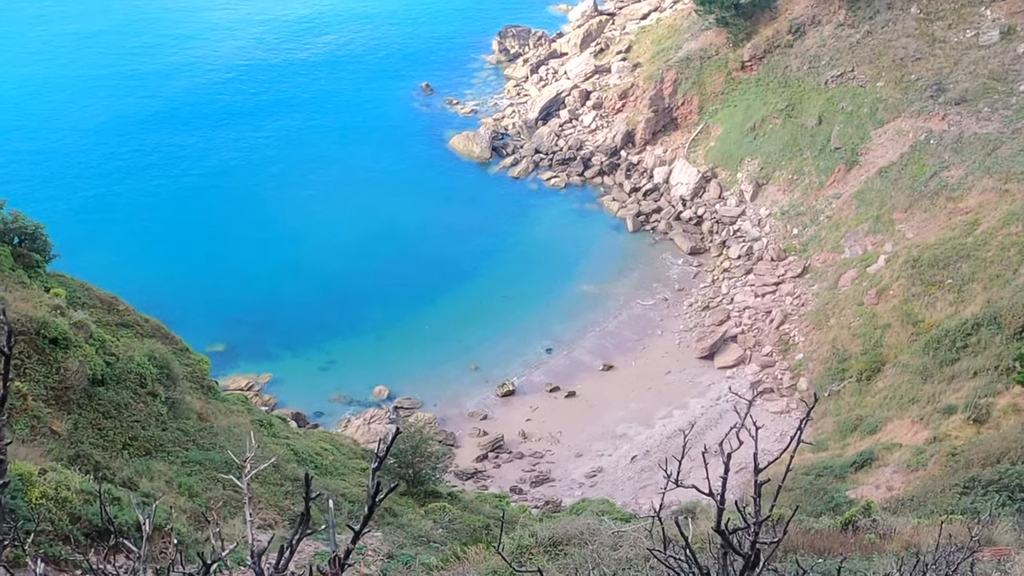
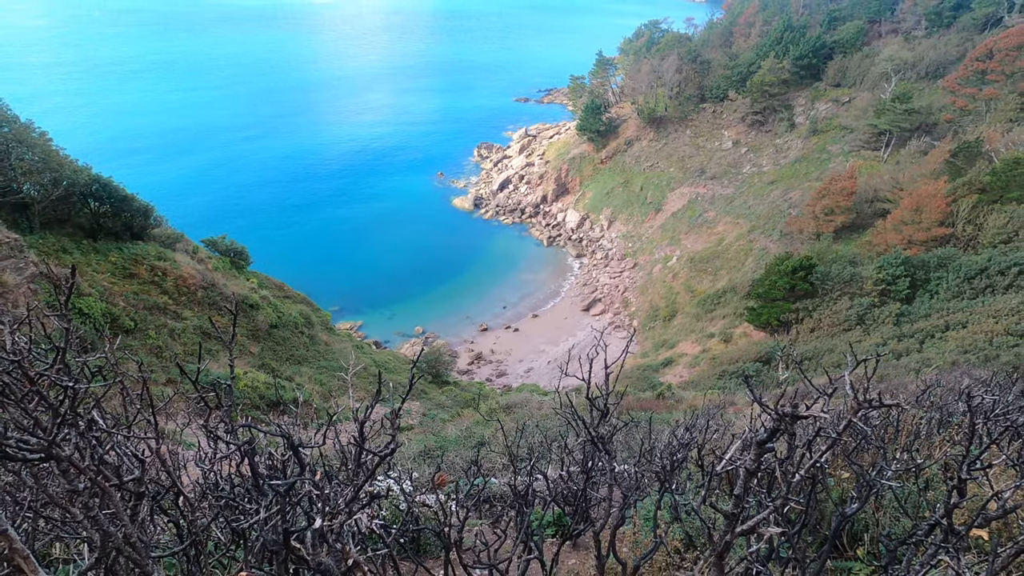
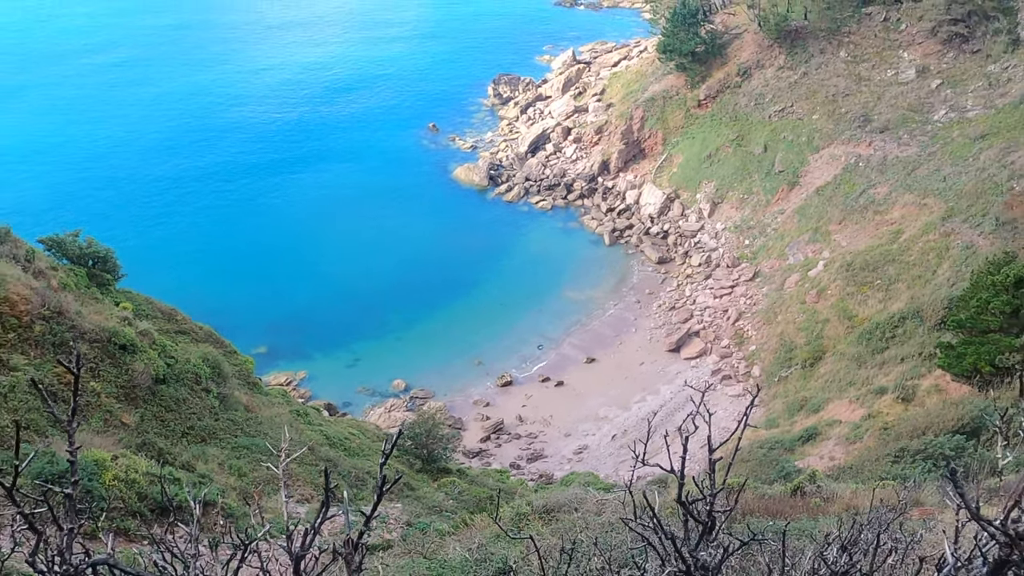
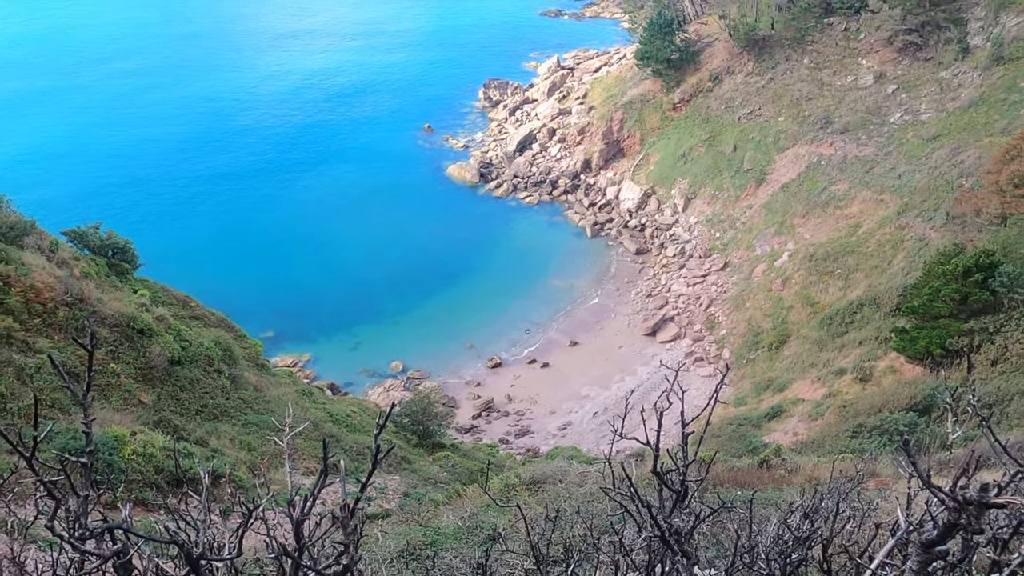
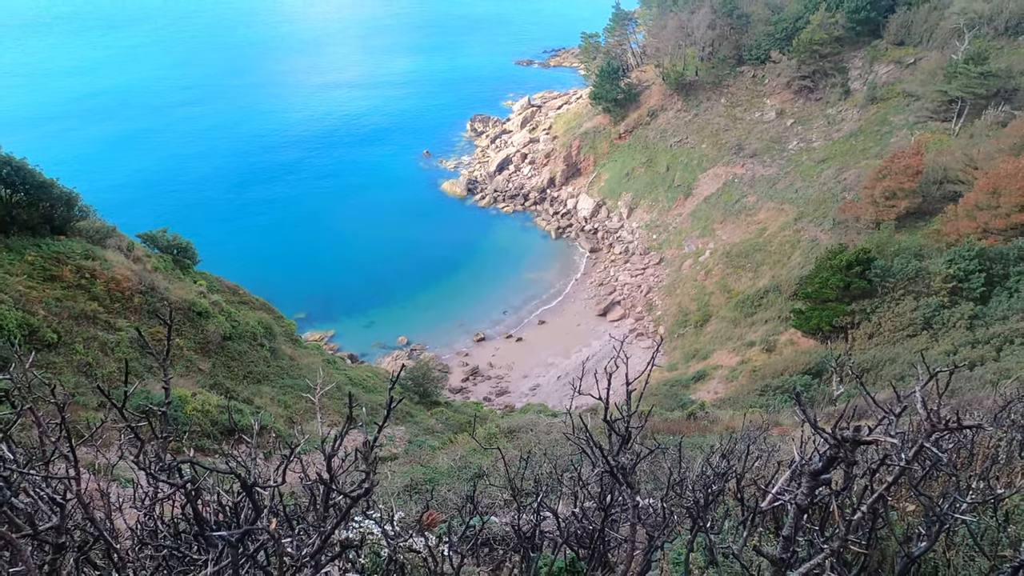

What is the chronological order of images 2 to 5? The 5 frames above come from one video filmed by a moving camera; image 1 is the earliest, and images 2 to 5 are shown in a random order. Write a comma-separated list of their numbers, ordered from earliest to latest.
3, 4, 5, 2
